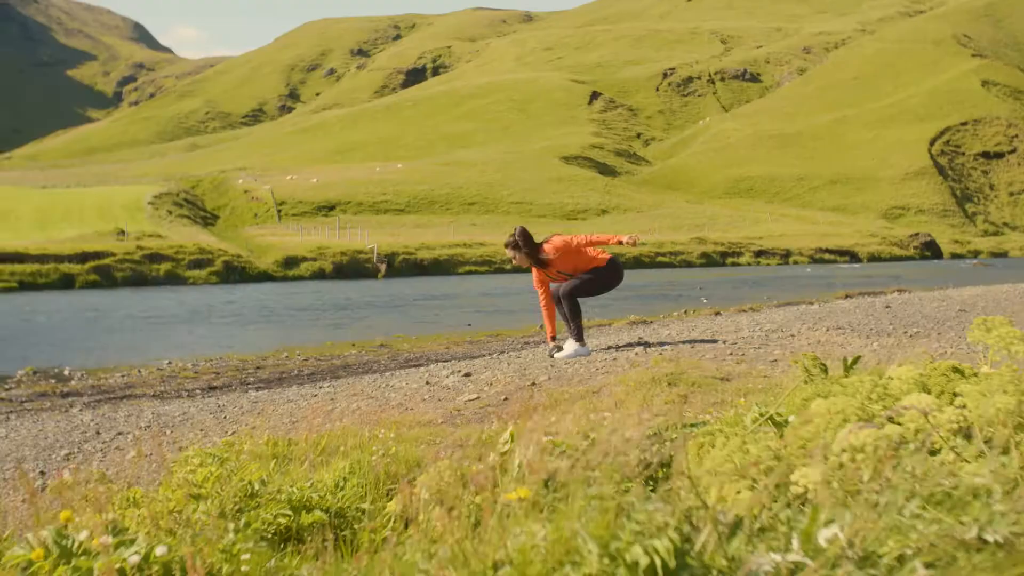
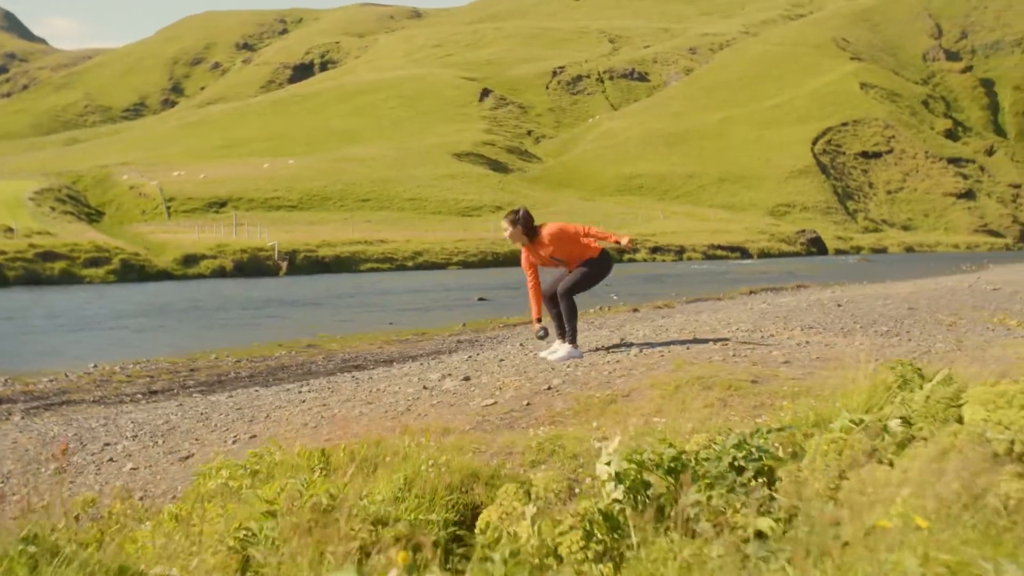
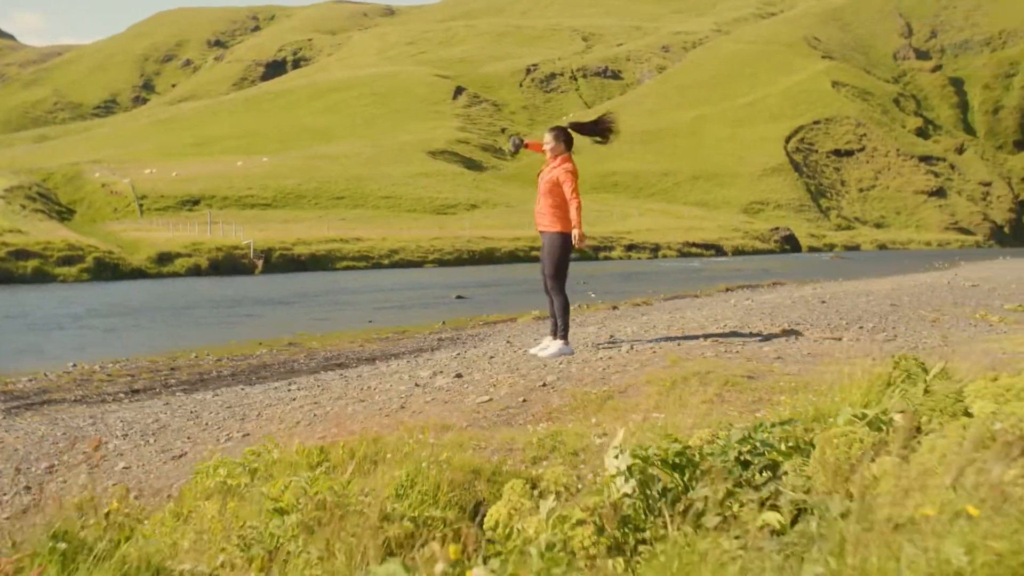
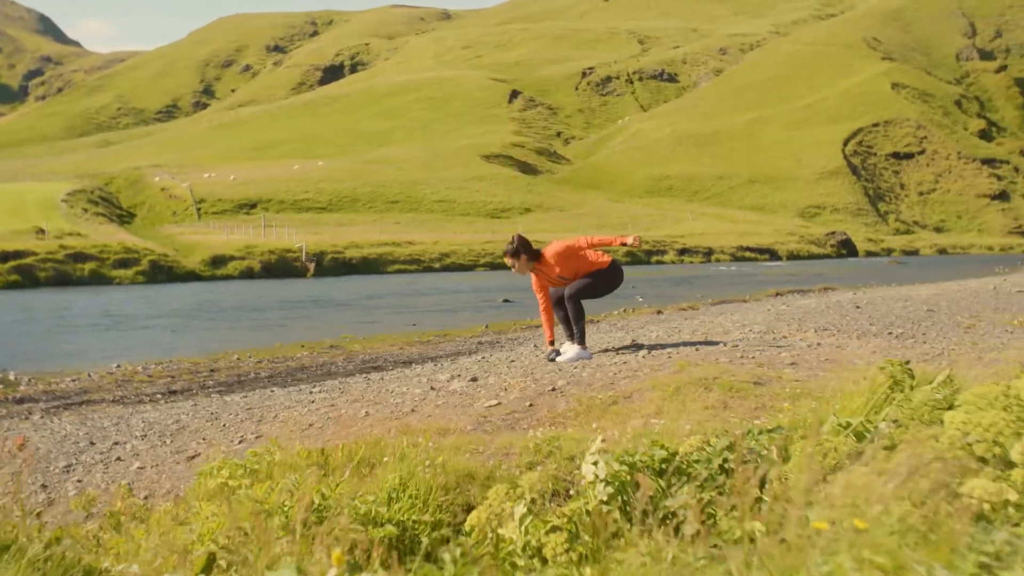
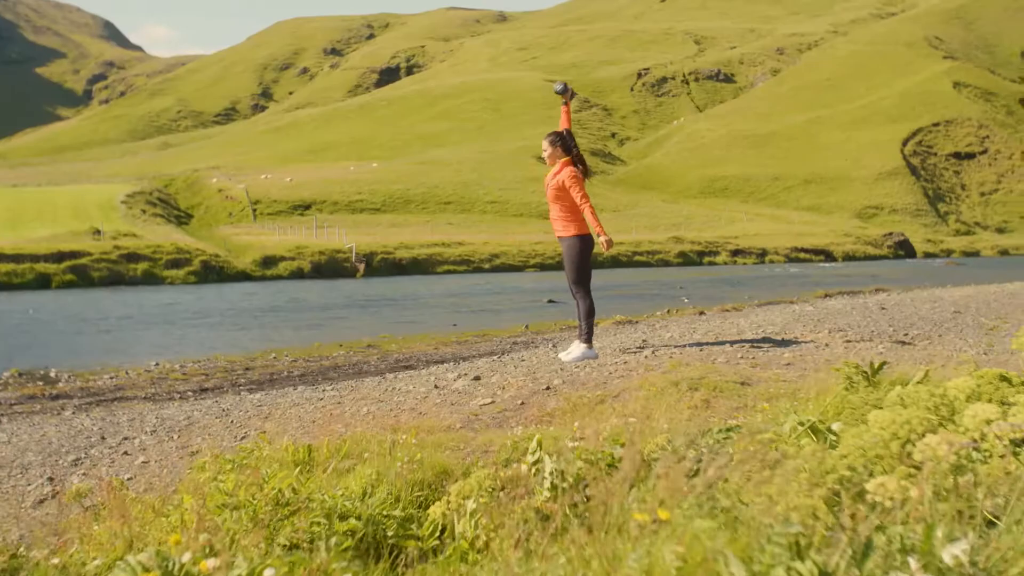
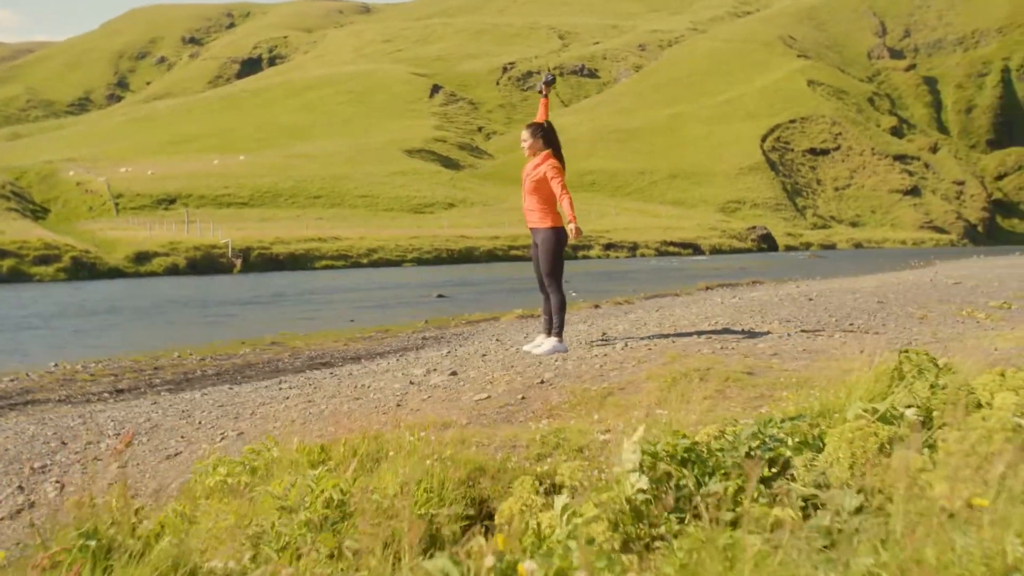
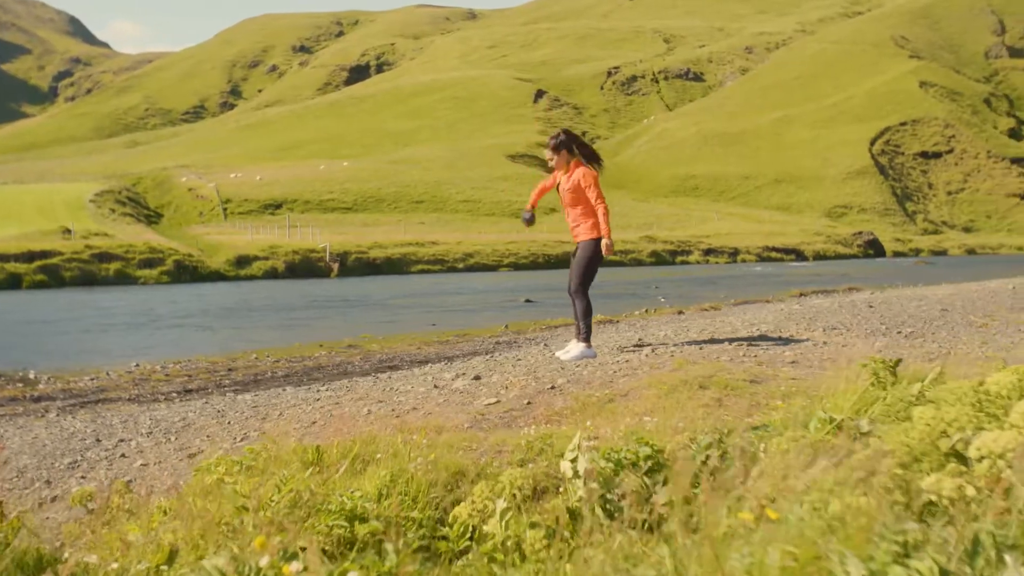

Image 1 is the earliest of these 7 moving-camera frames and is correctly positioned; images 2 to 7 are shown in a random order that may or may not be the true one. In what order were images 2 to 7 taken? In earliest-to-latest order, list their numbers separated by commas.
5, 7, 4, 2, 3, 6
